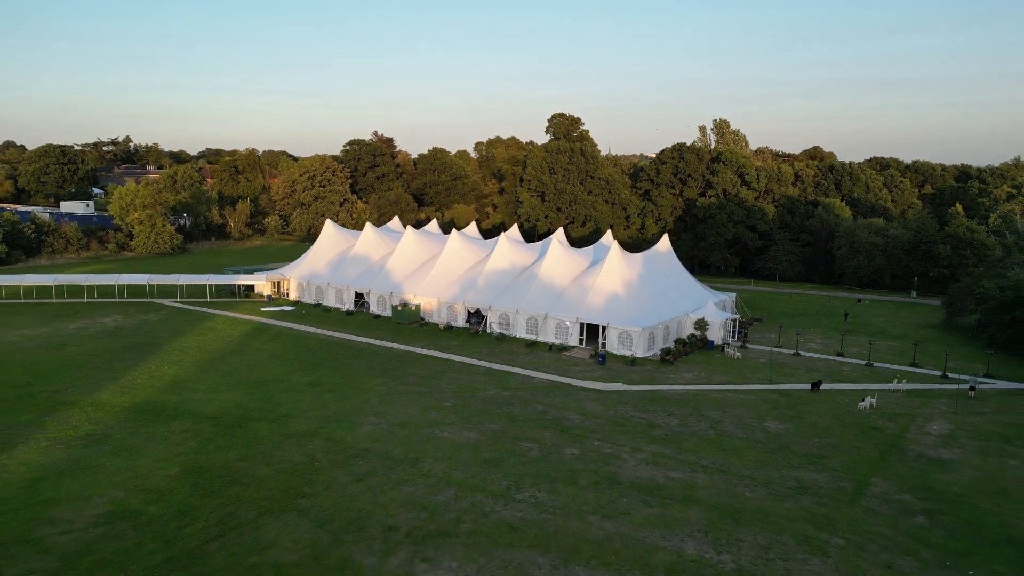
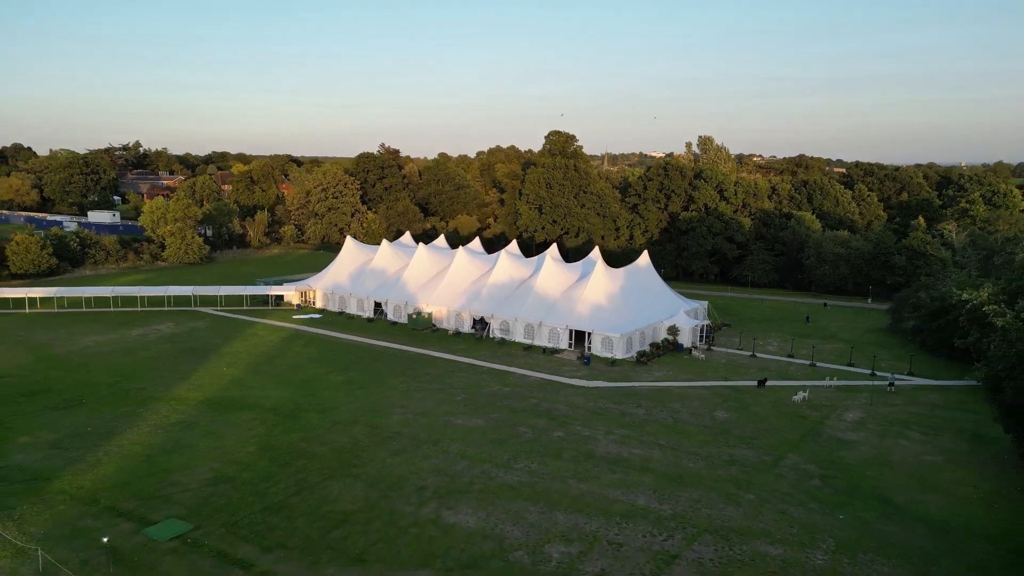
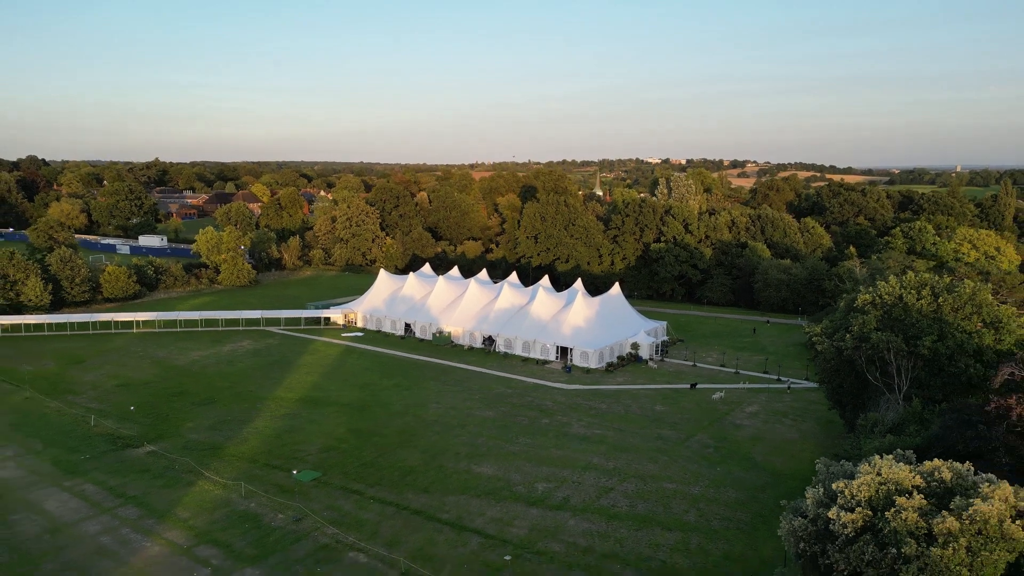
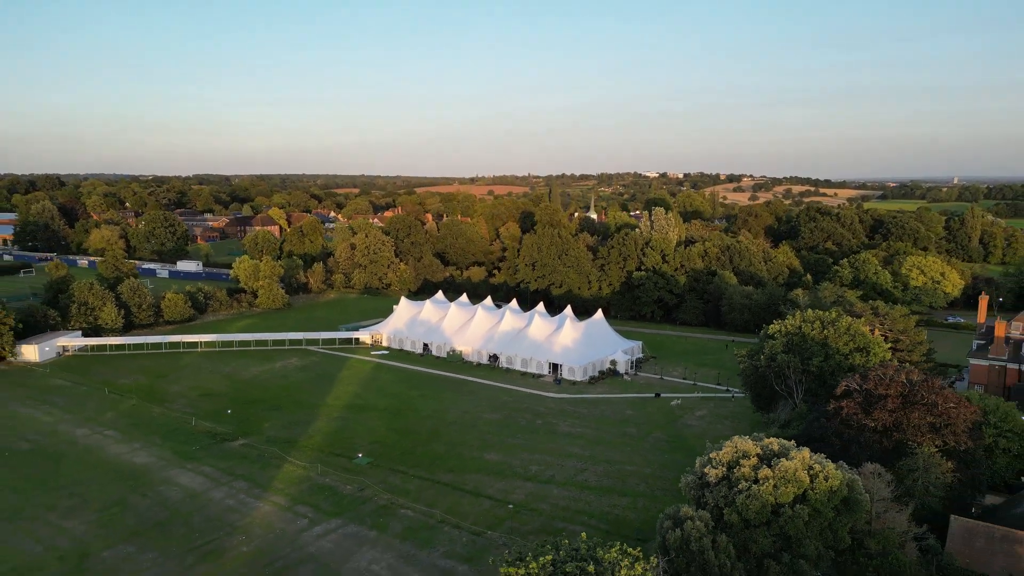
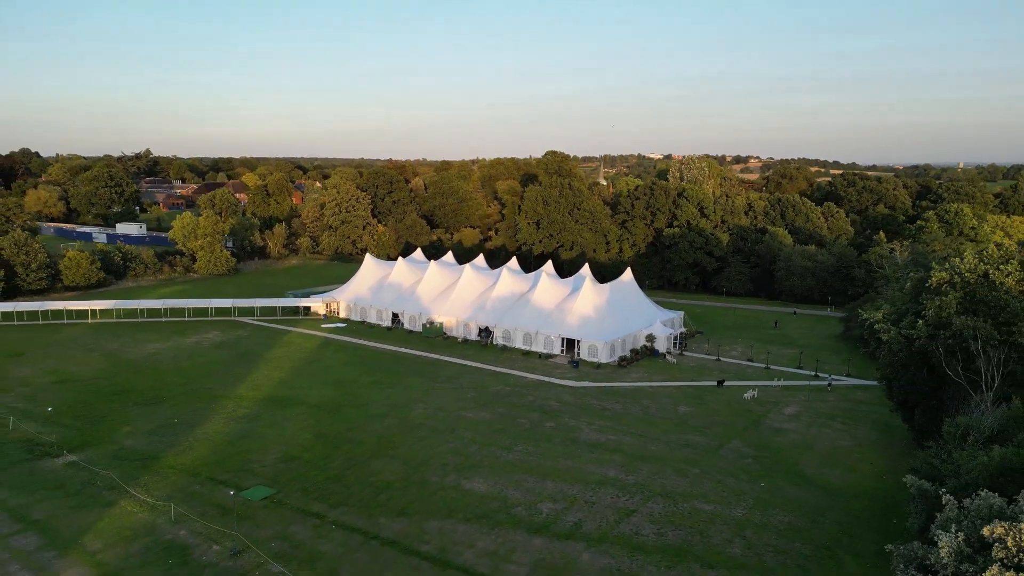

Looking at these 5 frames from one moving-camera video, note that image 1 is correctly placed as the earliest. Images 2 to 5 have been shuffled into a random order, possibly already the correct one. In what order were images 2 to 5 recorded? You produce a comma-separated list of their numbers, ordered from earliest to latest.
2, 5, 3, 4
